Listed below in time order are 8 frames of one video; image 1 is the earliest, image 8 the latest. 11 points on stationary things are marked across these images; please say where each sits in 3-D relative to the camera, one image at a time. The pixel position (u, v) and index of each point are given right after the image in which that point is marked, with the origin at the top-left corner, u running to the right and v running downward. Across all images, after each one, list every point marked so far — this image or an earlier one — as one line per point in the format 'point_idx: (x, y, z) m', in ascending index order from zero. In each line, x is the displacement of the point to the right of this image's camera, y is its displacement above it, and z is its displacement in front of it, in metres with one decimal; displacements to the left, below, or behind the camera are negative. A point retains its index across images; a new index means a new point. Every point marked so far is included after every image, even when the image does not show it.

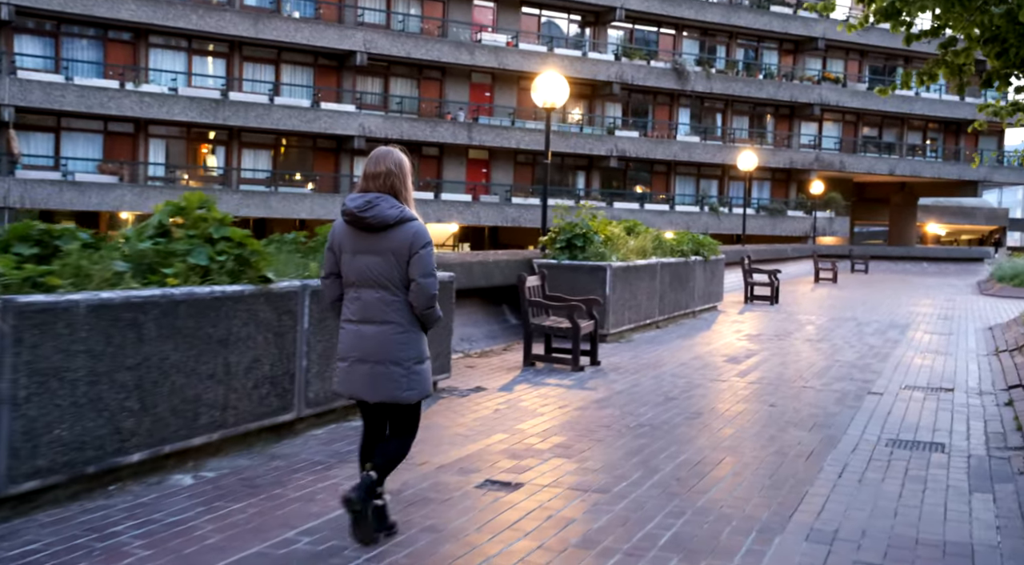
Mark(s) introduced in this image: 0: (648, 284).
0: (+2.0, 0.0, +14.7) m
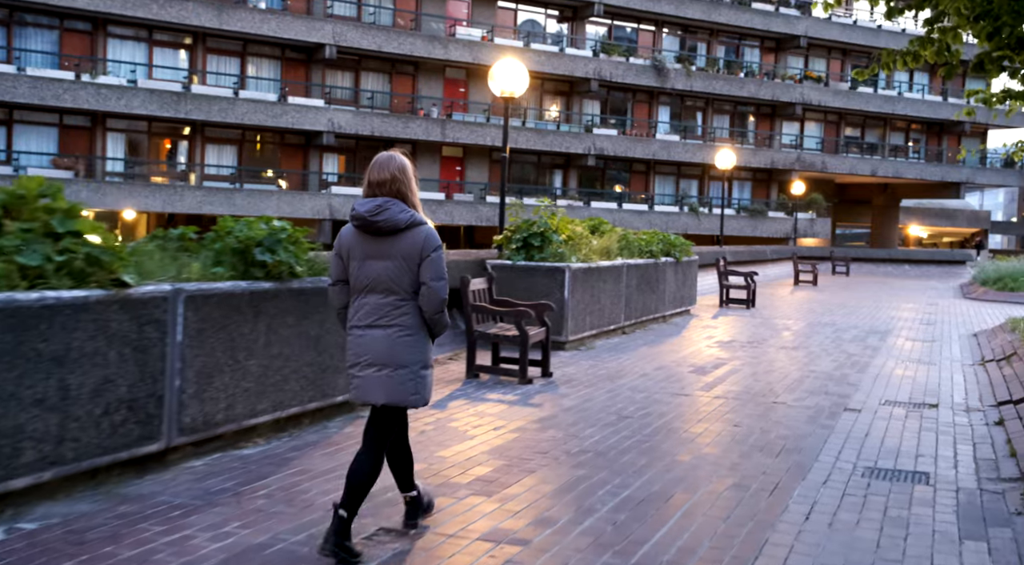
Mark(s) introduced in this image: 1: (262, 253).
0: (+1.4, 0.0, +13.8) m
1: (-1.6, +0.2, +6.3) m
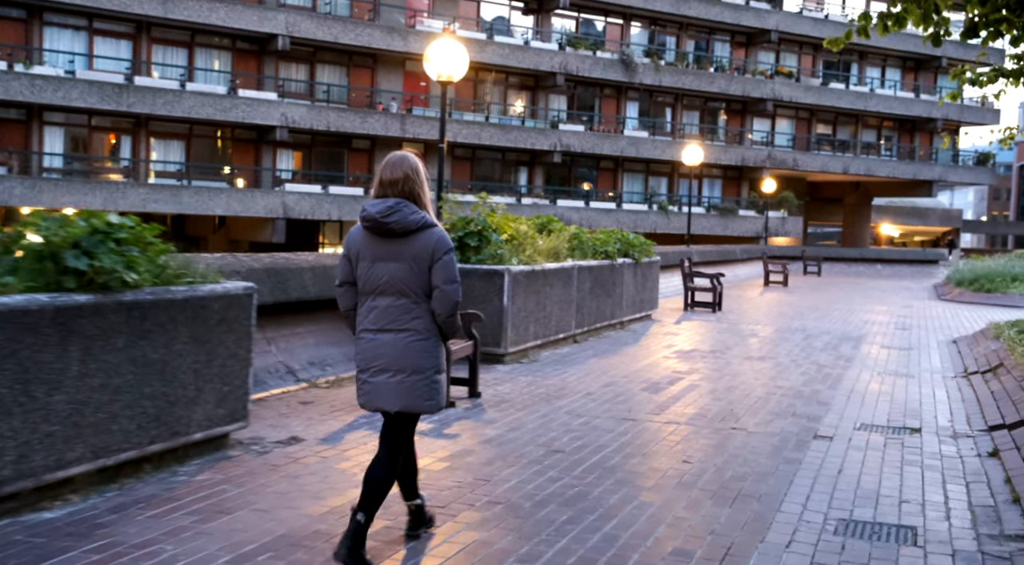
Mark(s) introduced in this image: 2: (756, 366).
0: (+0.6, -0.1, +12.5) m
1: (-2.1, +0.1, +4.9) m
2: (+2.9, -1.0, +12.0) m
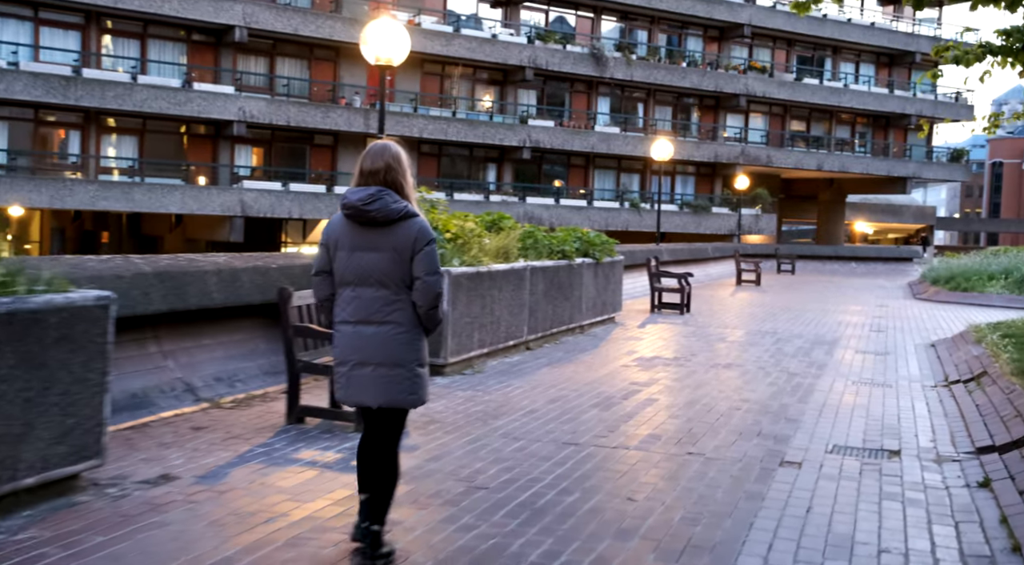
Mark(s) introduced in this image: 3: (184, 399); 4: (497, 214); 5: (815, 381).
0: (0.0, -0.1, +11.5) m
1: (-2.6, +0.1, +3.9) m
2: (+2.3, -1.0, +11.1) m
3: (-2.4, -0.9, +7.5) m
4: (-0.2, +0.9, +12.7) m
5: (+3.3, -1.1, +10.9) m
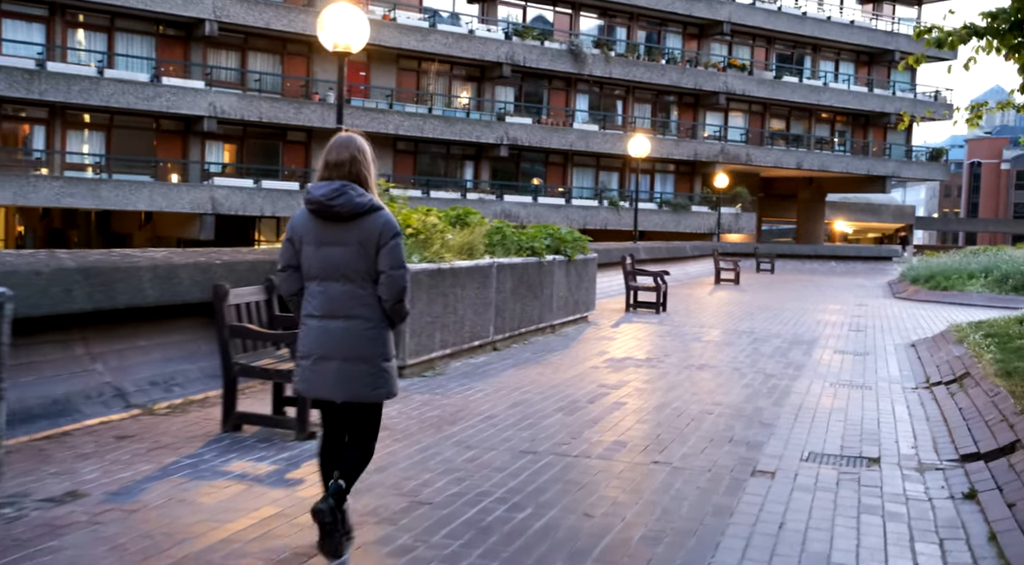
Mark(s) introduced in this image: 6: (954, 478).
0: (-0.4, -0.1, +11.0) m
1: (-2.8, +0.1, +3.3) m
2: (+1.9, -1.0, +10.6) m
3: (-2.7, -0.8, +6.9) m
4: (-0.6, +0.9, +12.2) m
5: (+2.9, -1.0, +10.5) m
6: (+2.8, -1.2, +6.4) m
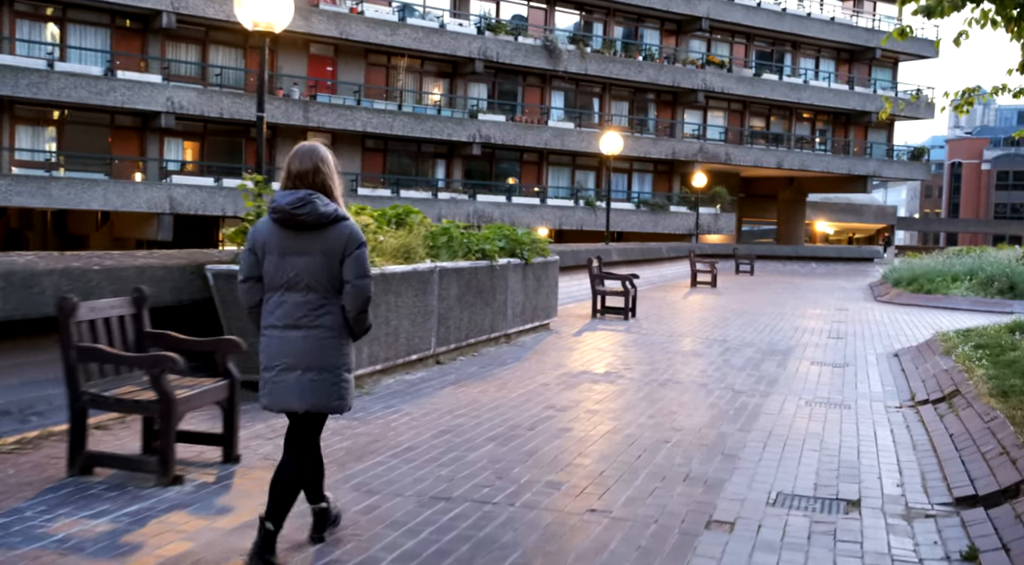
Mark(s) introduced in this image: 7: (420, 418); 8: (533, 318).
0: (-1.0, -0.2, +9.9) m
1: (-3.3, 0.0, +2.2) m
2: (+1.3, -1.1, +9.5) m
3: (-3.2, -0.9, +5.8) m
4: (-1.2, +0.8, +11.1) m
5: (+2.3, -1.1, +9.4) m
6: (+2.3, -1.3, +5.3) m
7: (-0.7, -1.0, +7.8) m
8: (+0.3, -0.5, +13.8) m
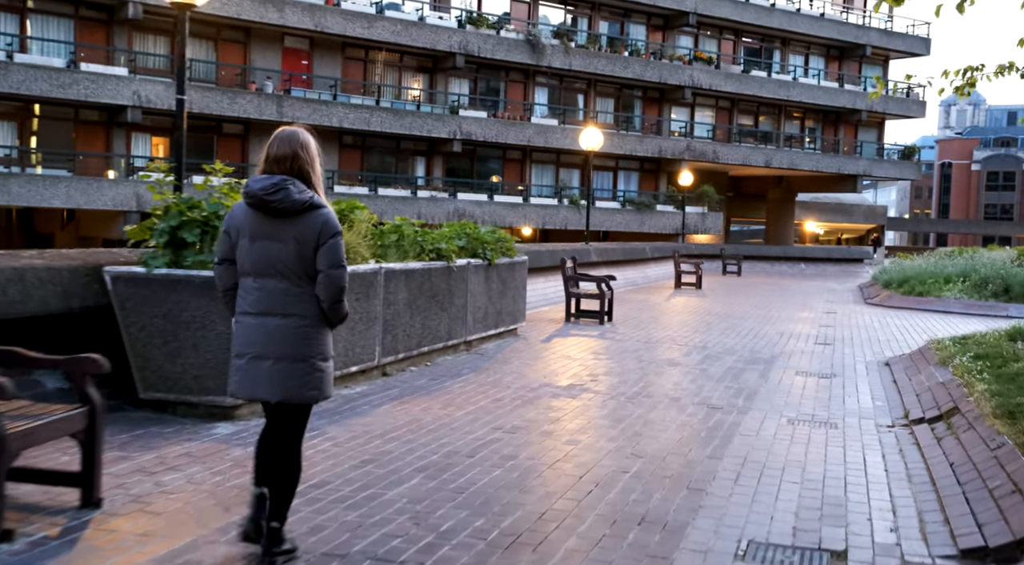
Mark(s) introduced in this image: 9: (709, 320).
0: (-1.4, -0.2, +8.9) m
1: (-3.6, 0.0, +1.2) m
2: (+0.9, -1.1, +8.5) m
3: (-3.6, -0.9, +4.7) m
4: (-1.6, +0.8, +10.1) m
5: (+1.9, -1.1, +8.5) m
6: (+1.9, -1.3, +4.4) m
7: (-1.1, -1.1, +6.8) m
8: (-0.2, -0.5, +12.8) m
9: (+3.4, -0.7, +17.7) m
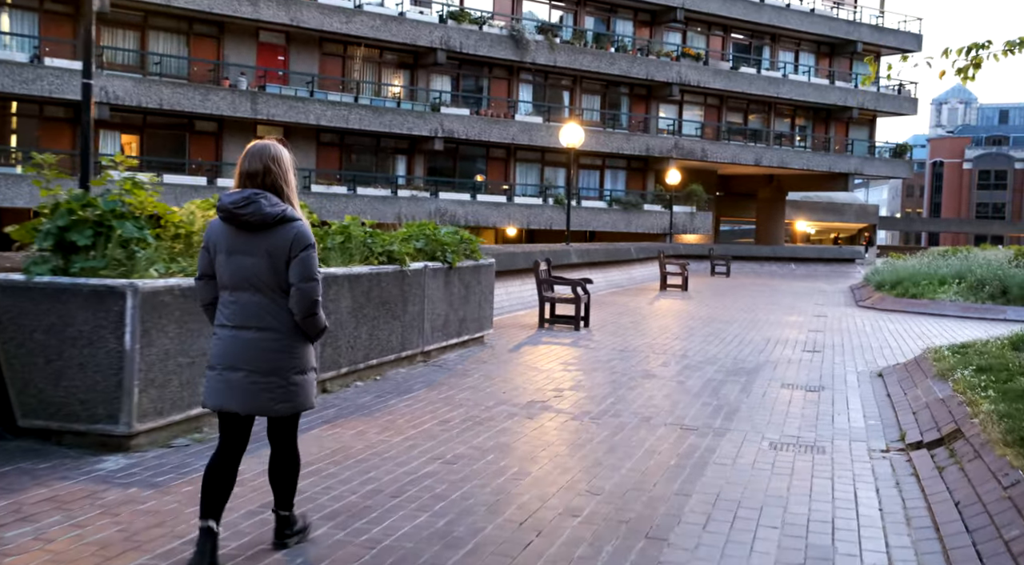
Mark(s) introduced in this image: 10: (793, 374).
0: (-1.8, -0.3, +7.9) m
1: (-4.0, -0.1, +0.2) m
2: (+0.5, -1.1, +7.6) m
3: (-4.0, -1.0, +3.8) m
4: (-2.0, +0.7, +9.1) m
5: (+1.5, -1.2, +7.5) m
6: (+1.6, -1.4, +3.4) m
7: (-1.5, -1.1, +5.8) m
8: (-0.6, -0.6, +11.9) m
9: (+3.0, -0.7, +16.8) m
10: (+3.1, -1.0, +11.4) m
